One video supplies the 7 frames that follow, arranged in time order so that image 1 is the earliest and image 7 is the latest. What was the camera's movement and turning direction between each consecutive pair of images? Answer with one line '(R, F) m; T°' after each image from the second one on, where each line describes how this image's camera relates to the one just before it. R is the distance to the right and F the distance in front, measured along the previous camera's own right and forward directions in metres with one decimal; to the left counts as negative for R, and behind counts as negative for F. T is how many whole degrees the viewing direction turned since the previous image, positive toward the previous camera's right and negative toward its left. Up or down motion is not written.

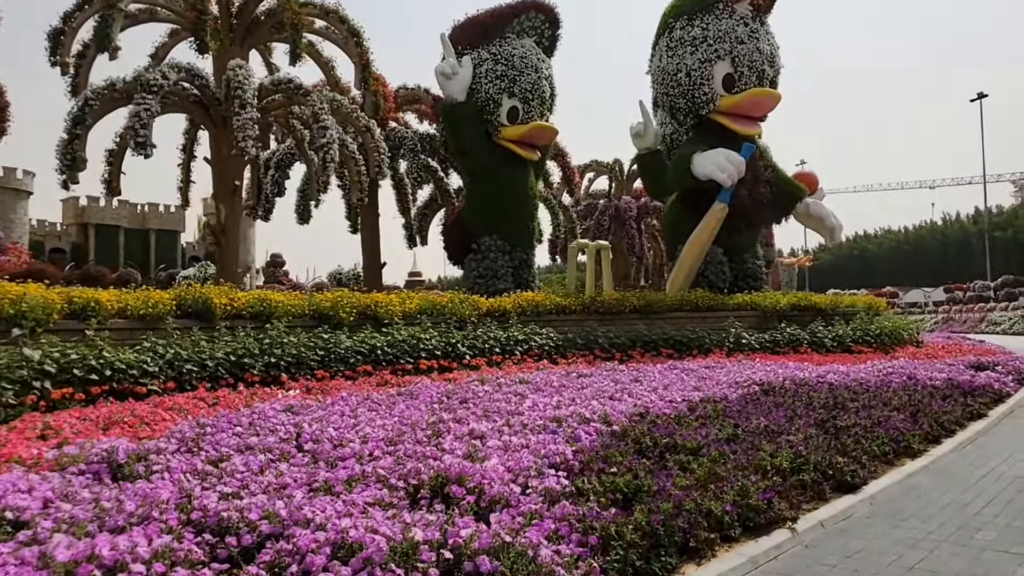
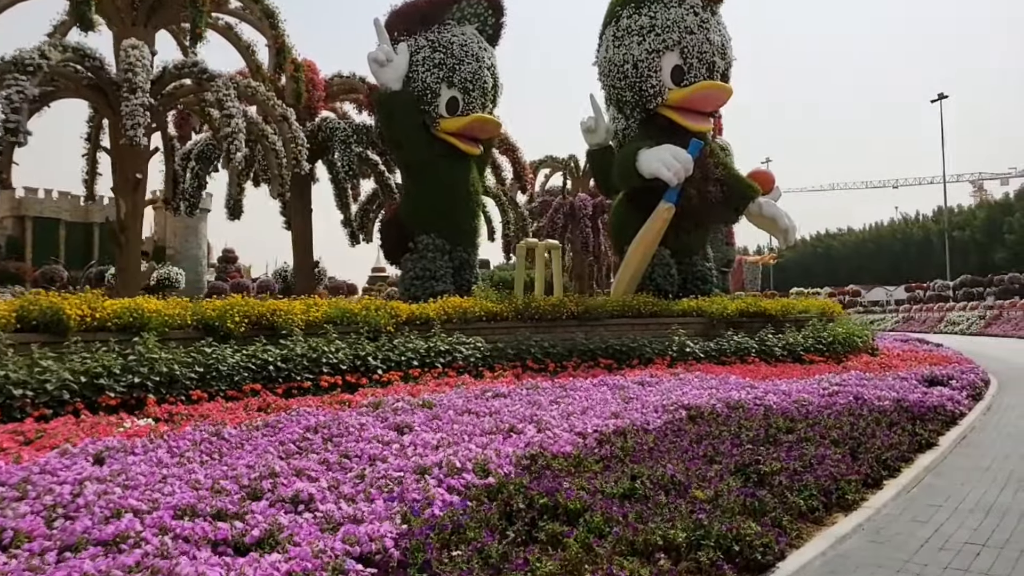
(+0.5, +0.7) m; +2°
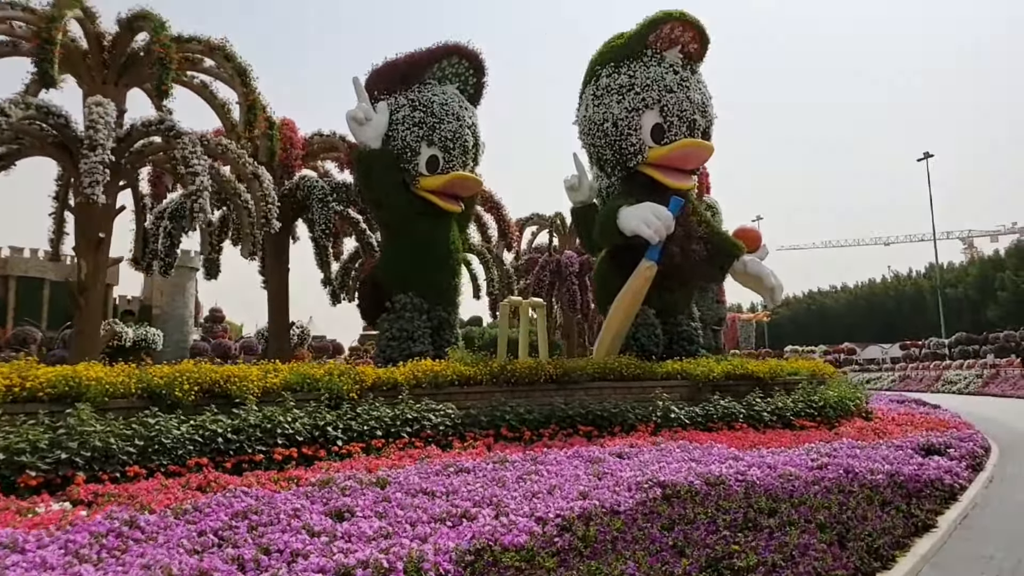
(+0.2, +0.4) m; 0°
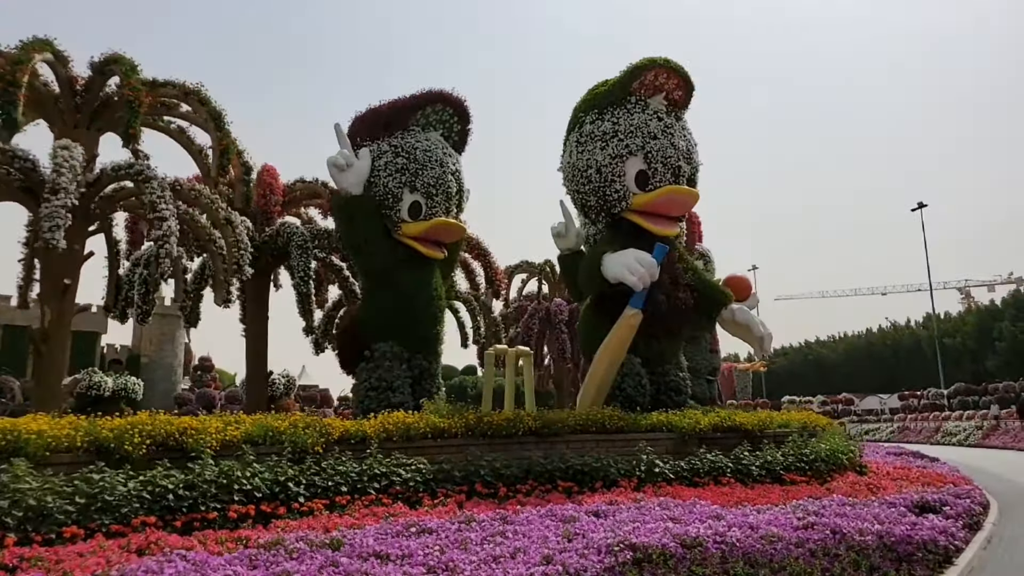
(+0.2, +0.3) m; 0°
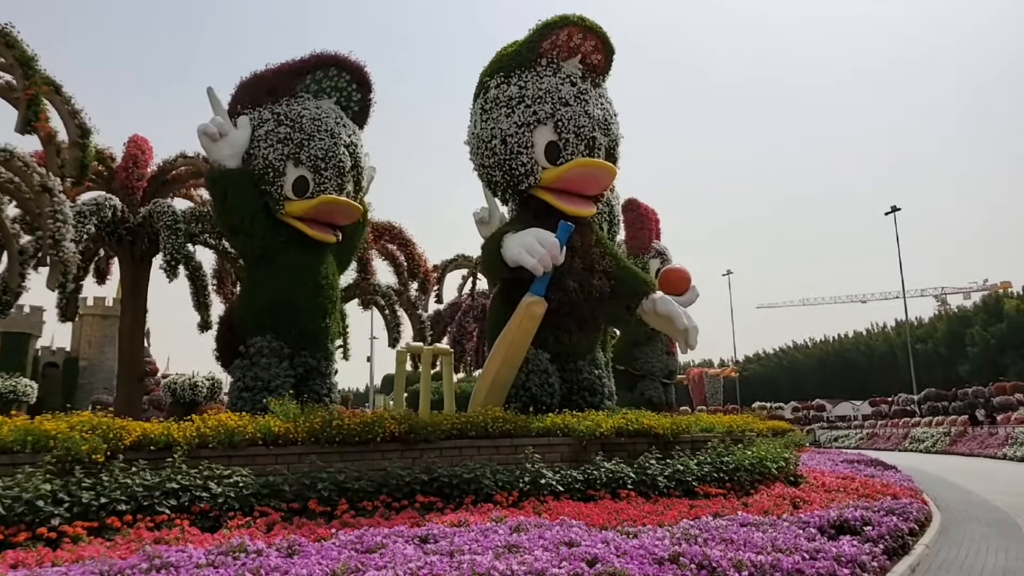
(+1.2, +1.3) m; +1°
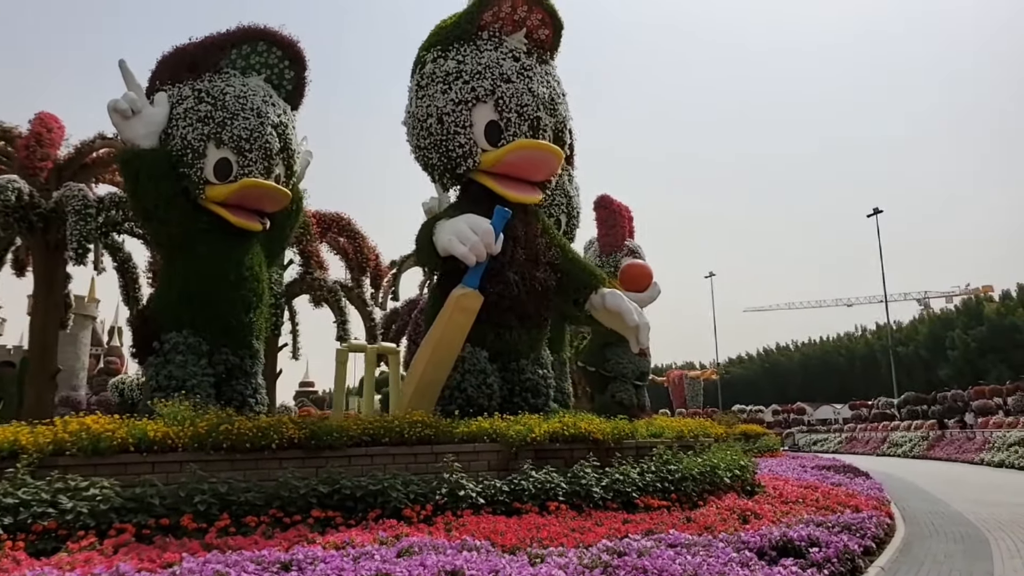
(+0.6, +0.8) m; +1°
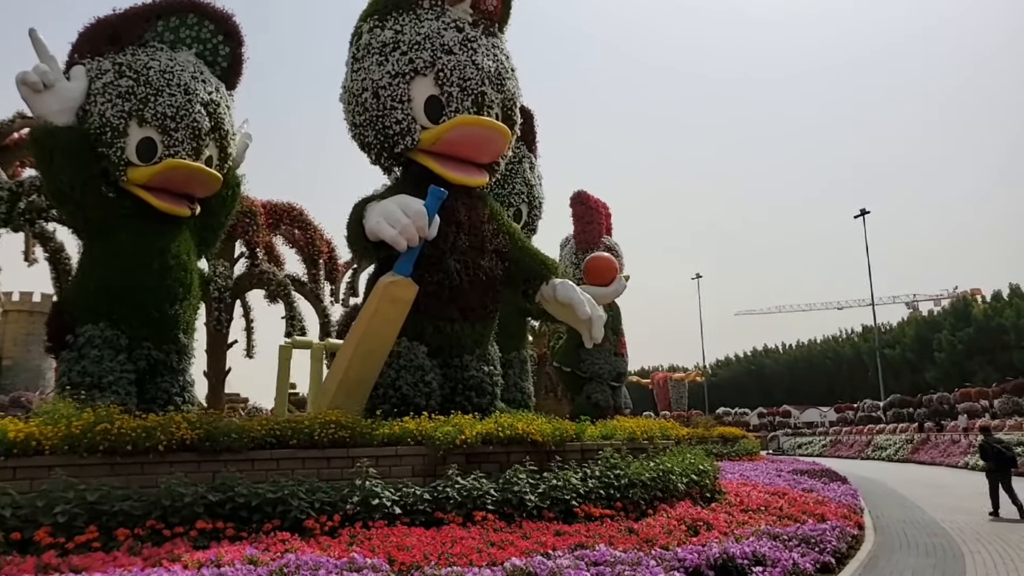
(+0.5, +0.7) m; +1°
